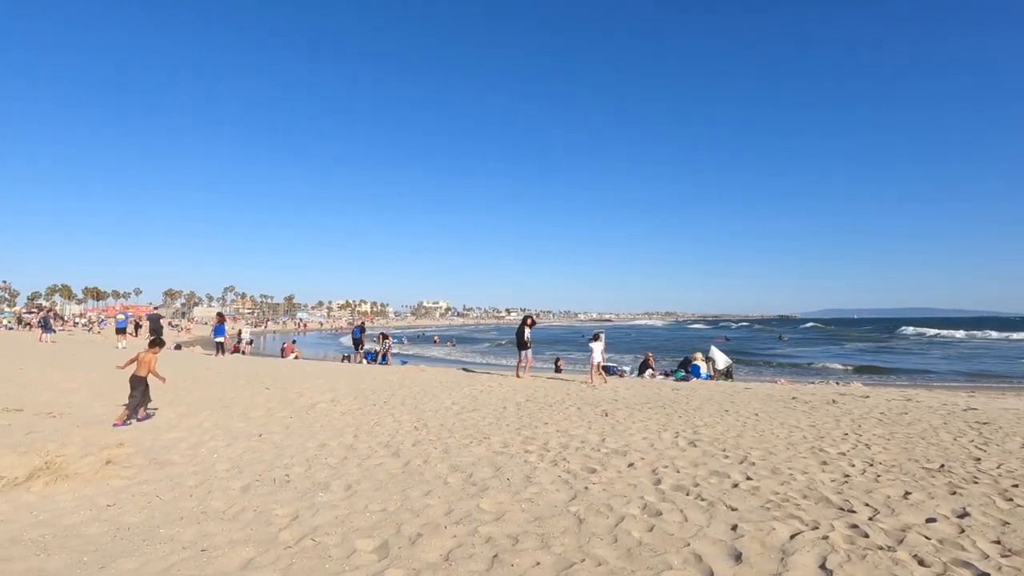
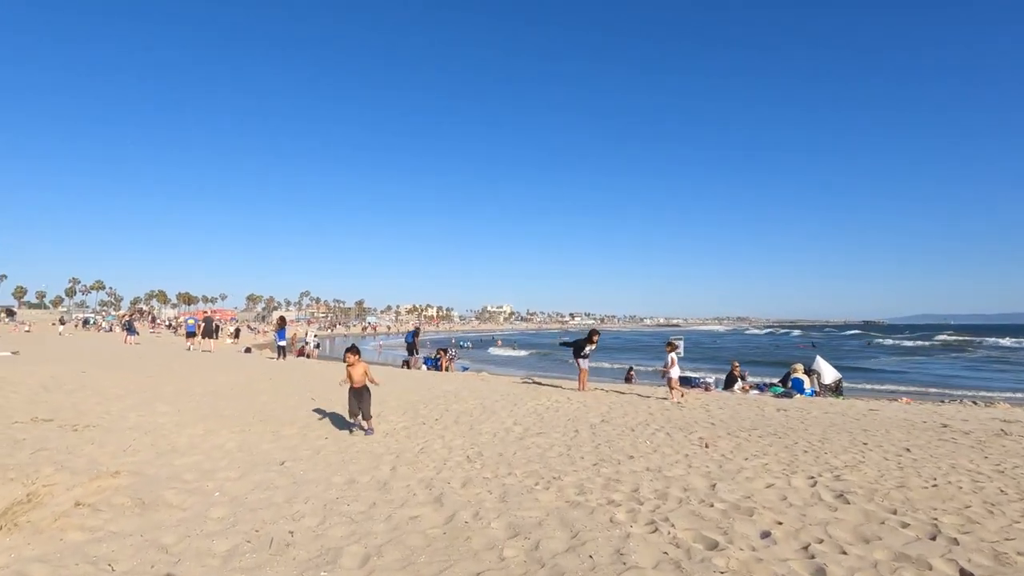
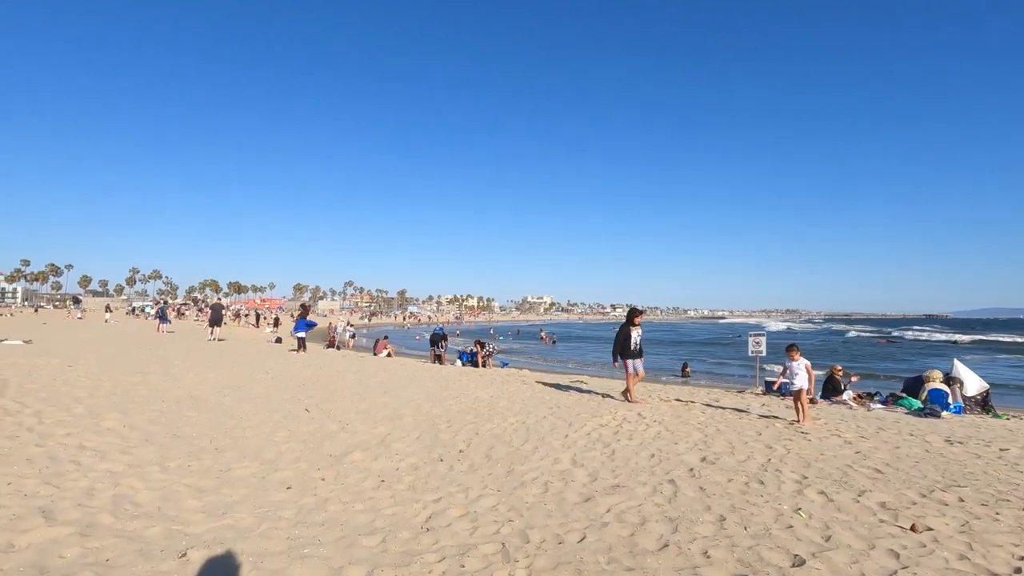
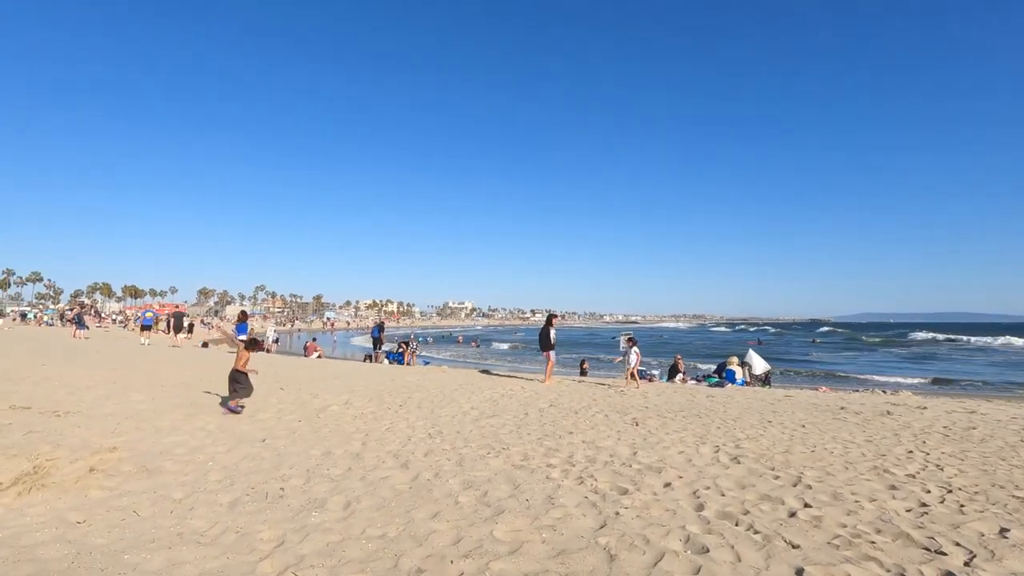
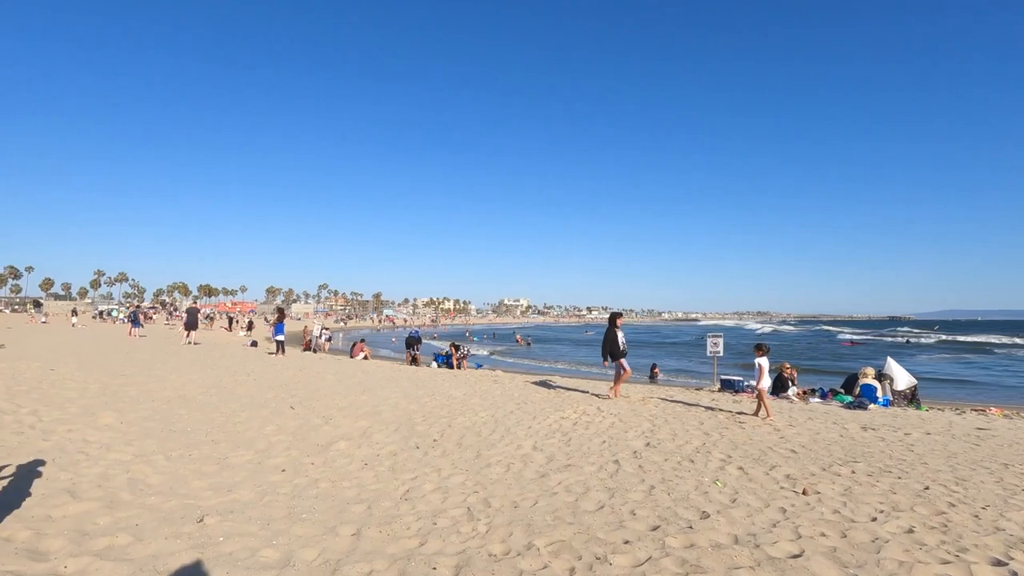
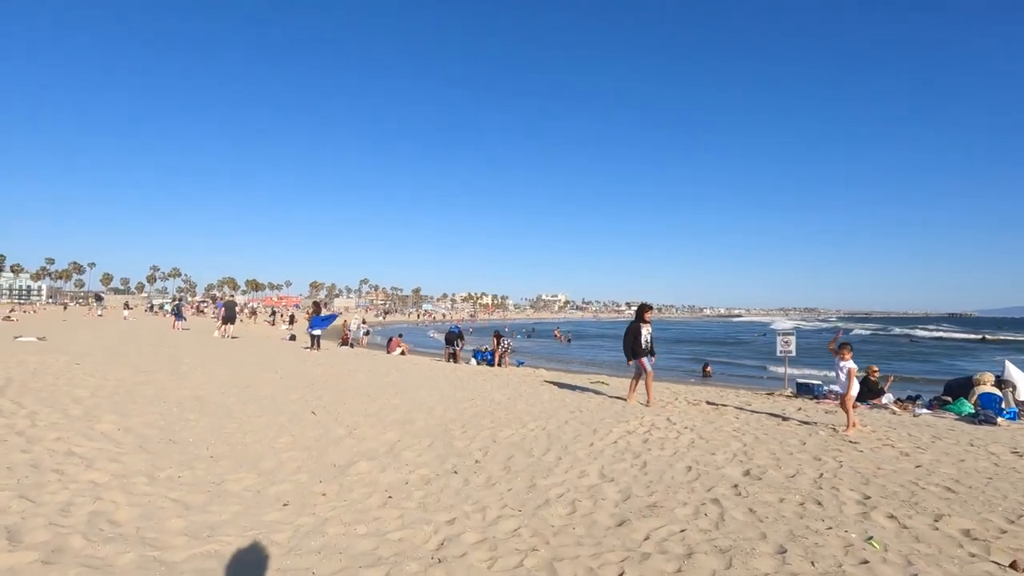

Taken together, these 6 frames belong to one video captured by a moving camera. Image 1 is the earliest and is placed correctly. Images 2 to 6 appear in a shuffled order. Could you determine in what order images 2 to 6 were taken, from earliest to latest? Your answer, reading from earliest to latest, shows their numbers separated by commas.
4, 2, 5, 3, 6
